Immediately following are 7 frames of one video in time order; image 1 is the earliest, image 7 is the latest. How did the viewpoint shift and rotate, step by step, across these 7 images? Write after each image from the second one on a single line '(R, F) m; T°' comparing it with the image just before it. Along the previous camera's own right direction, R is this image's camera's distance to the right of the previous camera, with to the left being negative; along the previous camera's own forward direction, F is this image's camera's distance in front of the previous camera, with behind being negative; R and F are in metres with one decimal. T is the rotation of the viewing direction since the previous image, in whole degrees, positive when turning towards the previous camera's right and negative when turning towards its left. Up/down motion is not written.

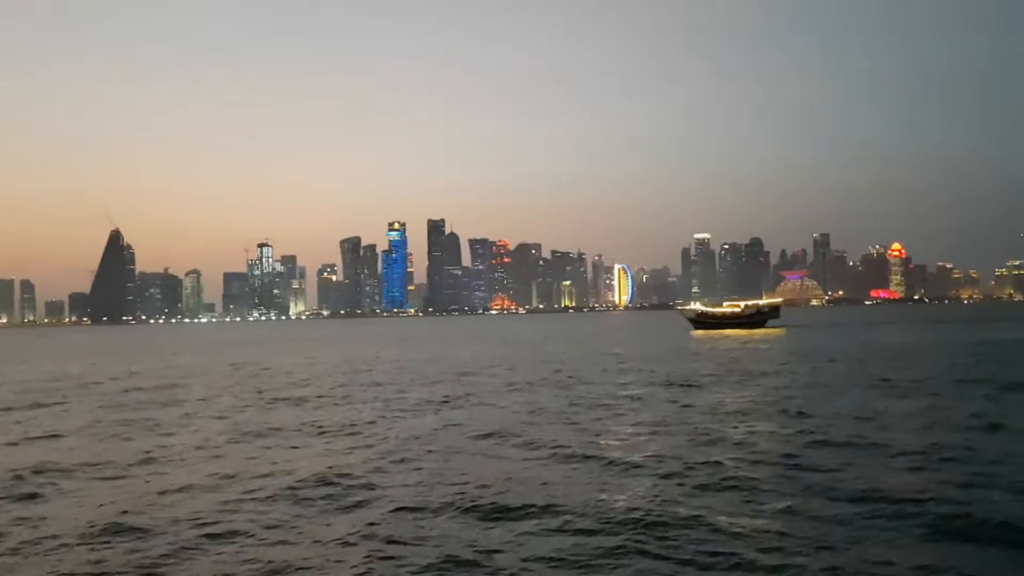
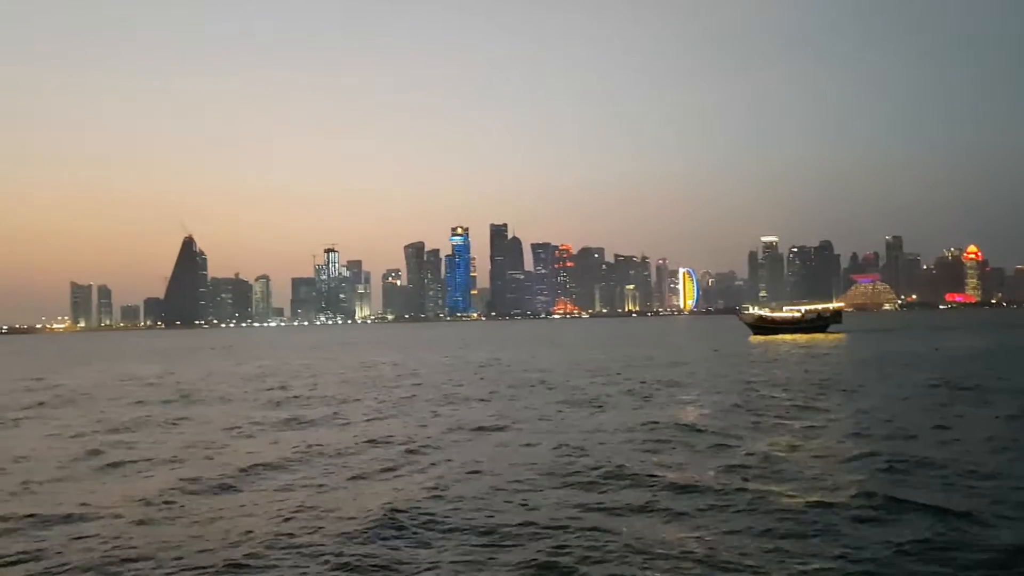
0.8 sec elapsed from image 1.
(+1.2, +0.8) m; -4°
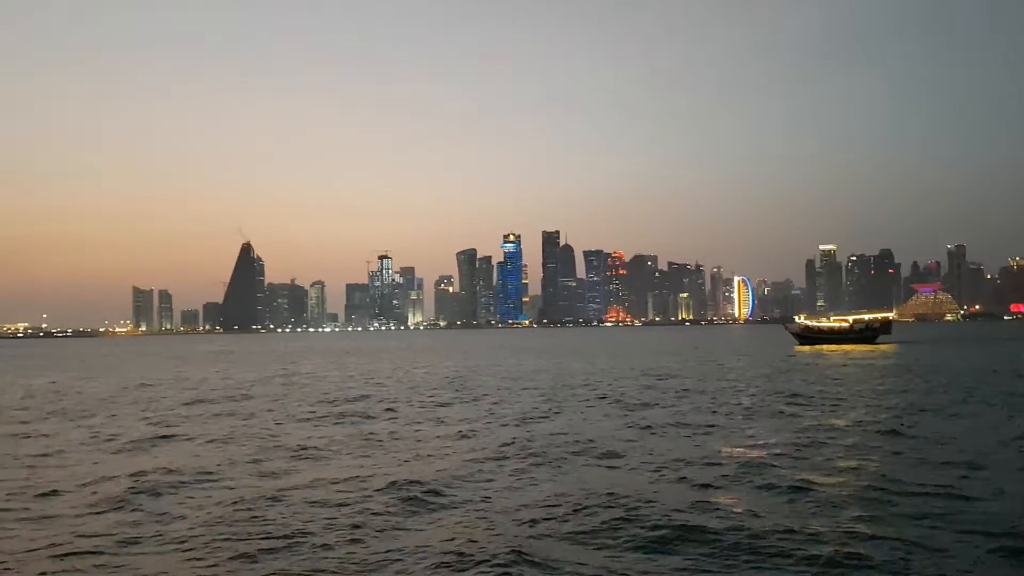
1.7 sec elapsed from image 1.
(+1.1, -0.2) m; -4°
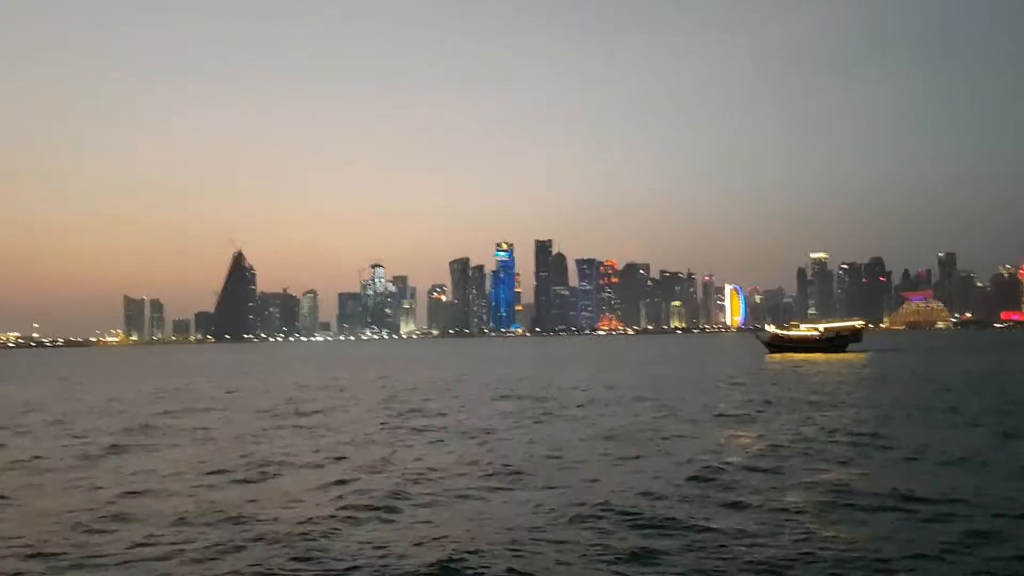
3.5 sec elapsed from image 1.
(+1.2, -2.7) m; 0°
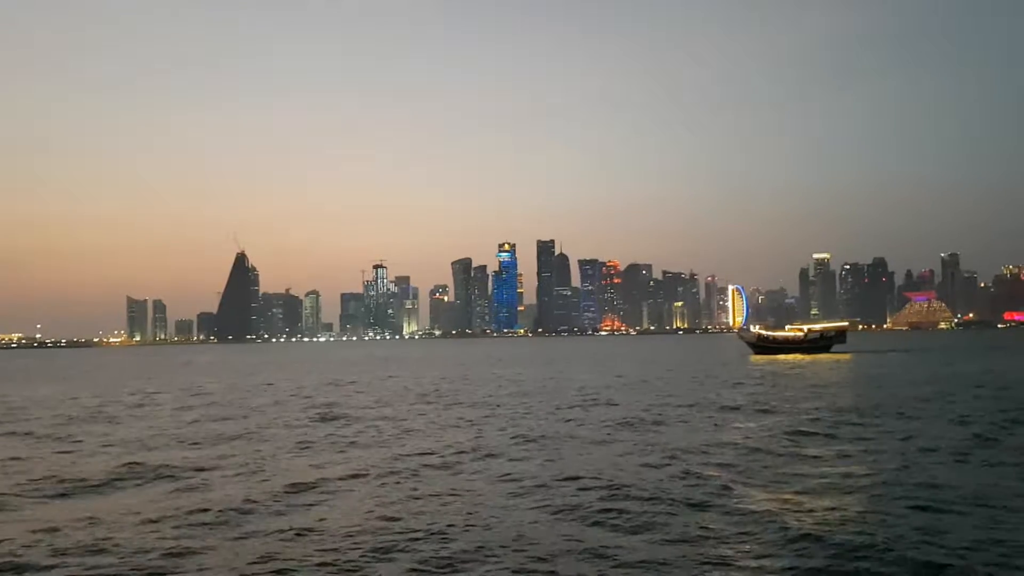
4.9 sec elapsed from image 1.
(+1.1, -2.2) m; 0°
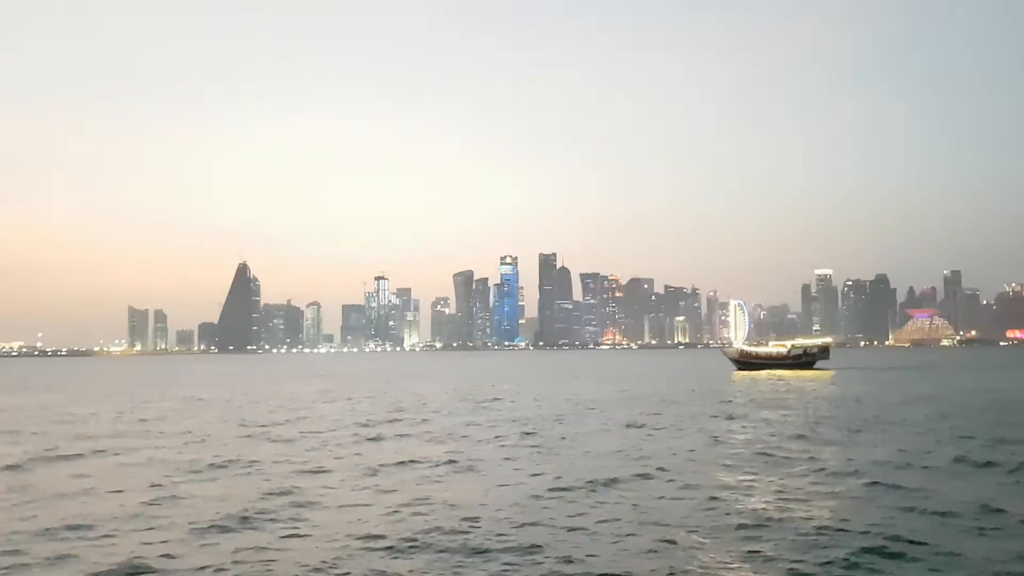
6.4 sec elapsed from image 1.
(+1.2, -2.2) m; 0°
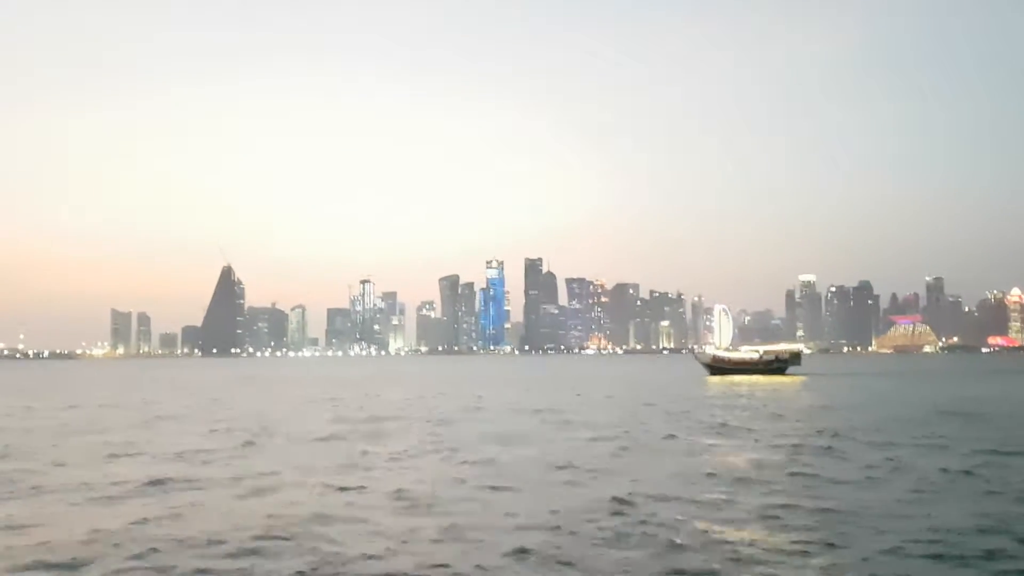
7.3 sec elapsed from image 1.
(+0.8, -1.7) m; +1°
